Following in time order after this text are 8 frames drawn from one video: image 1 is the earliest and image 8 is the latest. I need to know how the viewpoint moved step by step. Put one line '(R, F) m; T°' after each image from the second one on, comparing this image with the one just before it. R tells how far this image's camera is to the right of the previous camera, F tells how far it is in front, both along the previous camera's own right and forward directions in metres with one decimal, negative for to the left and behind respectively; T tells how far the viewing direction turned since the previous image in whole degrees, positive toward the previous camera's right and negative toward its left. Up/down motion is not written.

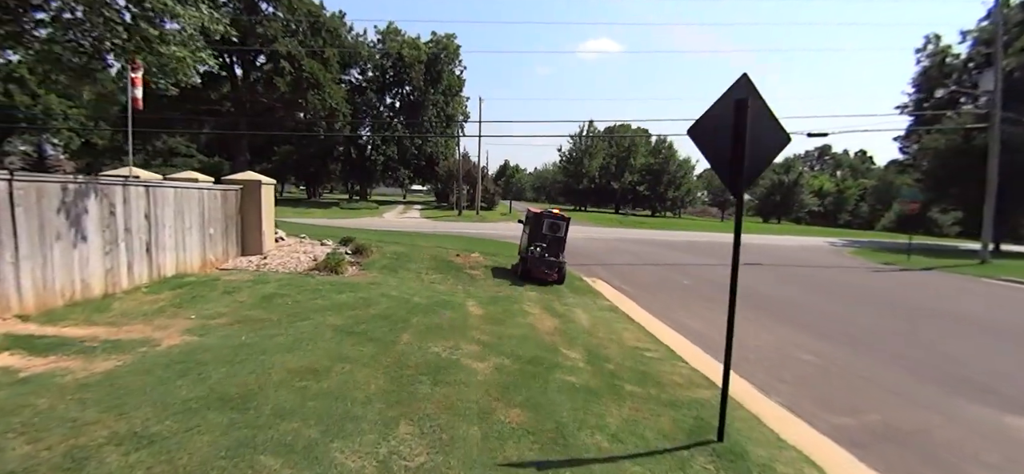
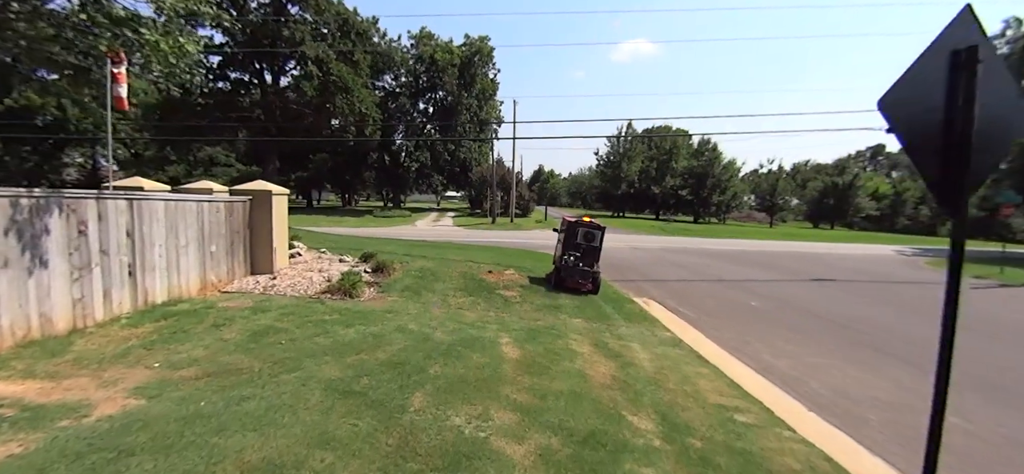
(-0.1, +1.5) m; -5°
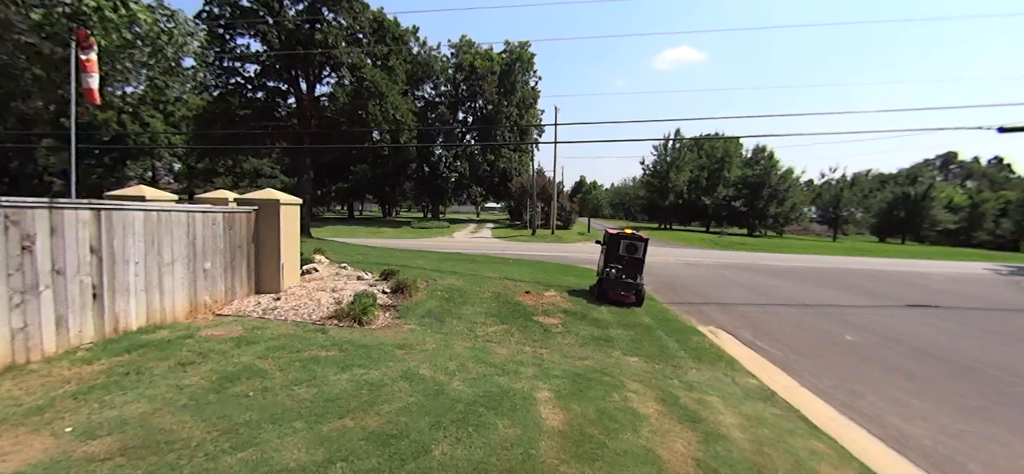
(0.0, +1.5) m; -6°
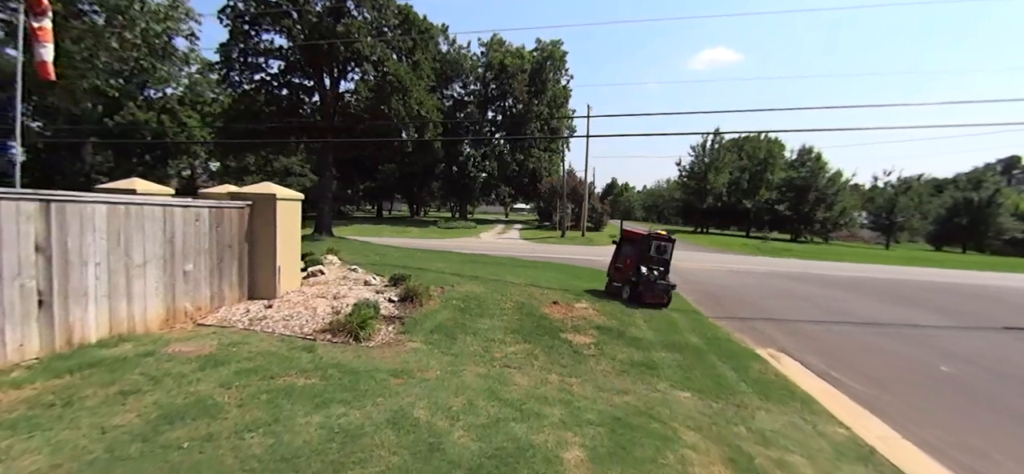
(+0.1, +1.1) m; -4°
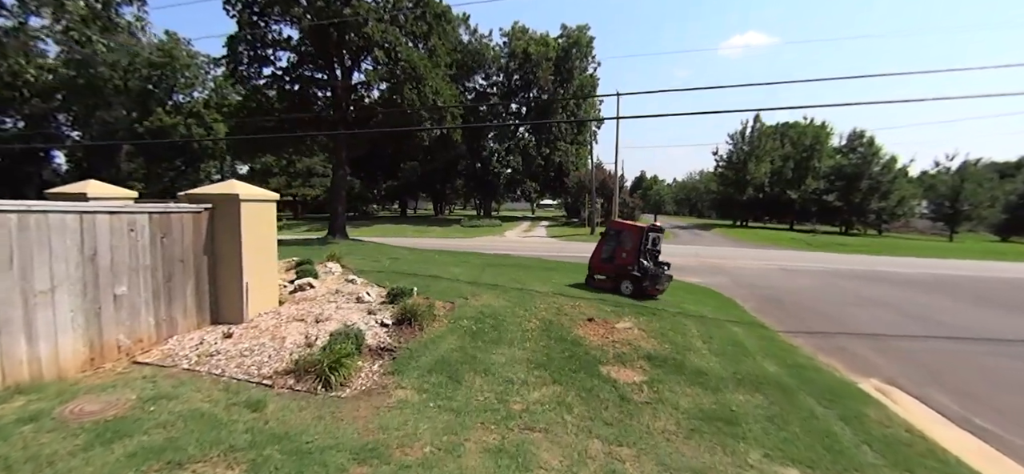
(+0.1, +1.6) m; -4°
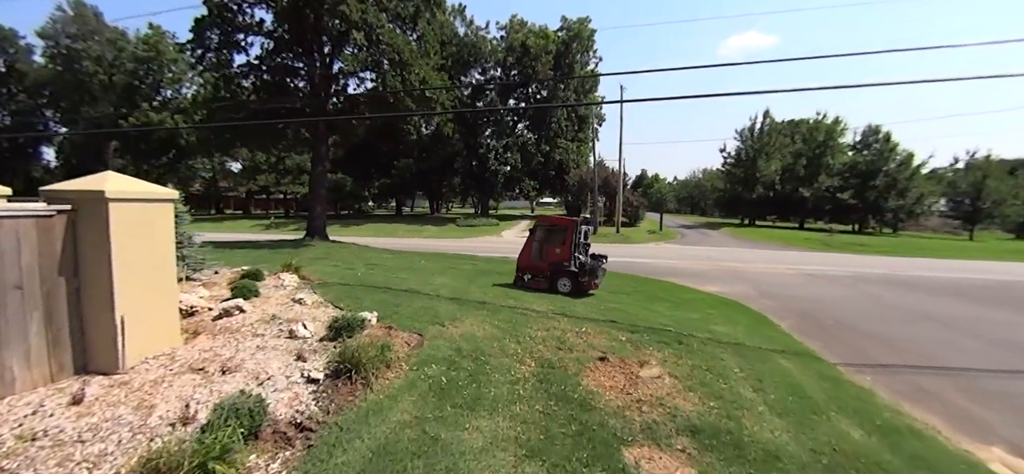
(+0.2, +1.7) m; 0°
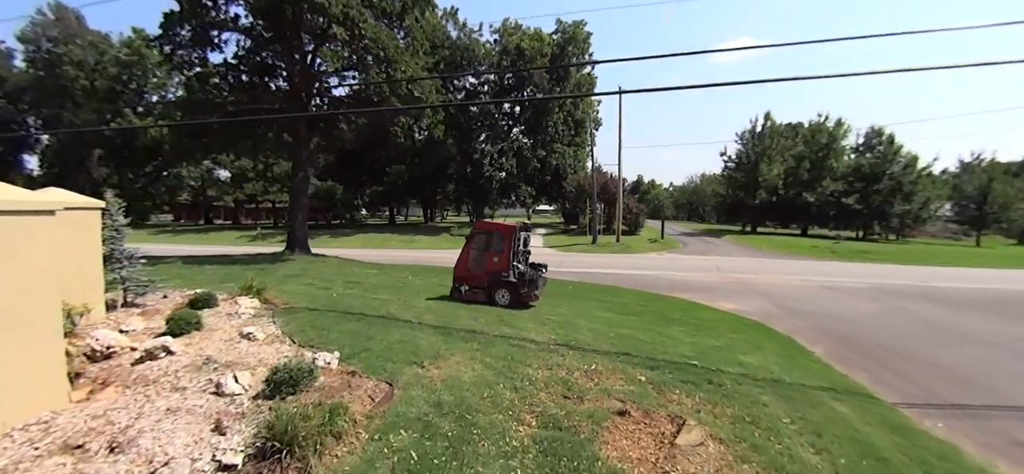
(0.0, +1.1) m; 0°
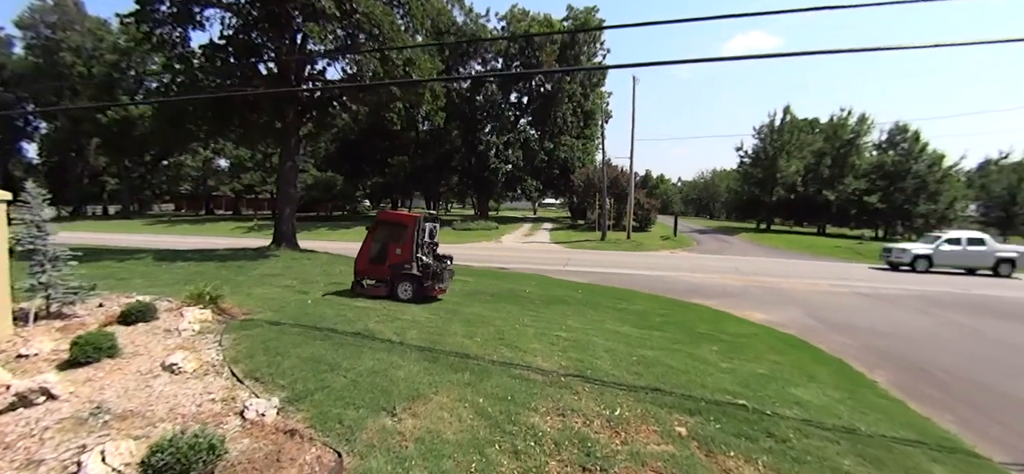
(0.0, +1.2) m; -1°
